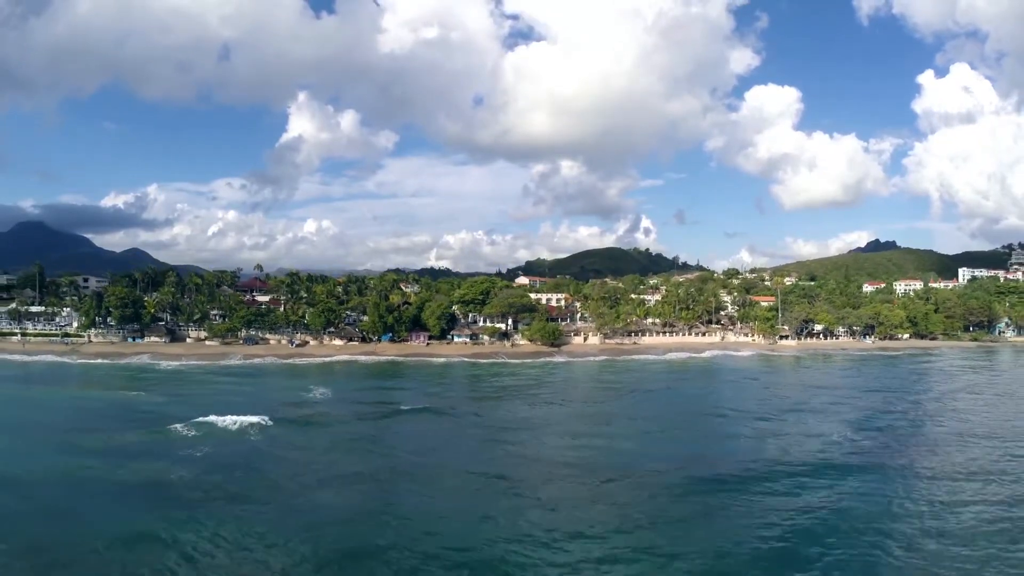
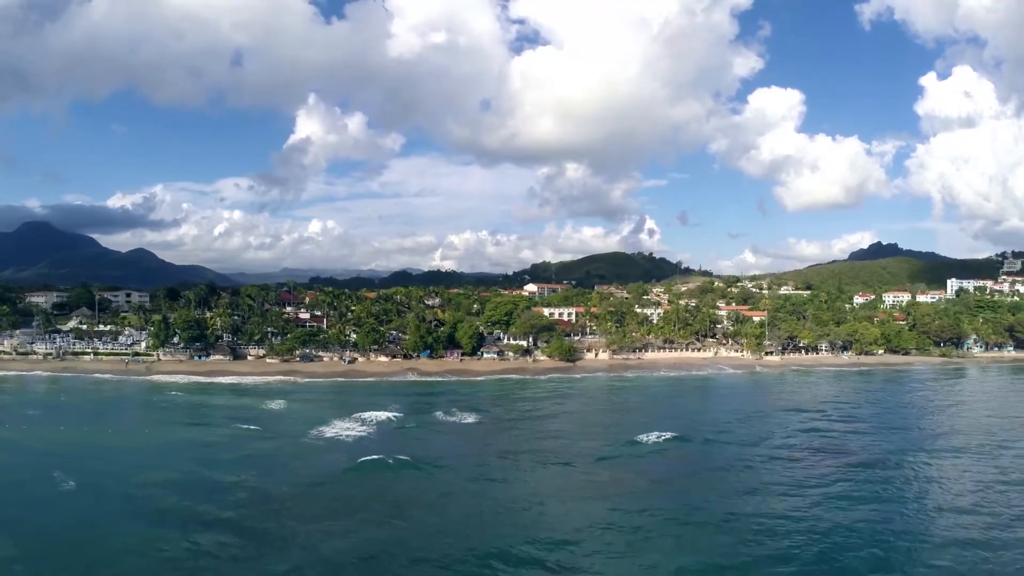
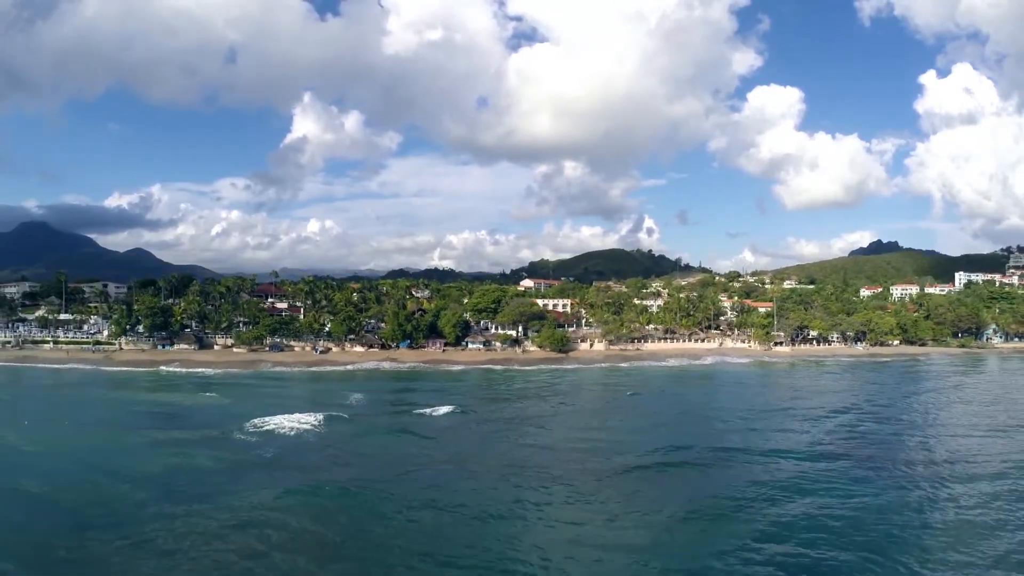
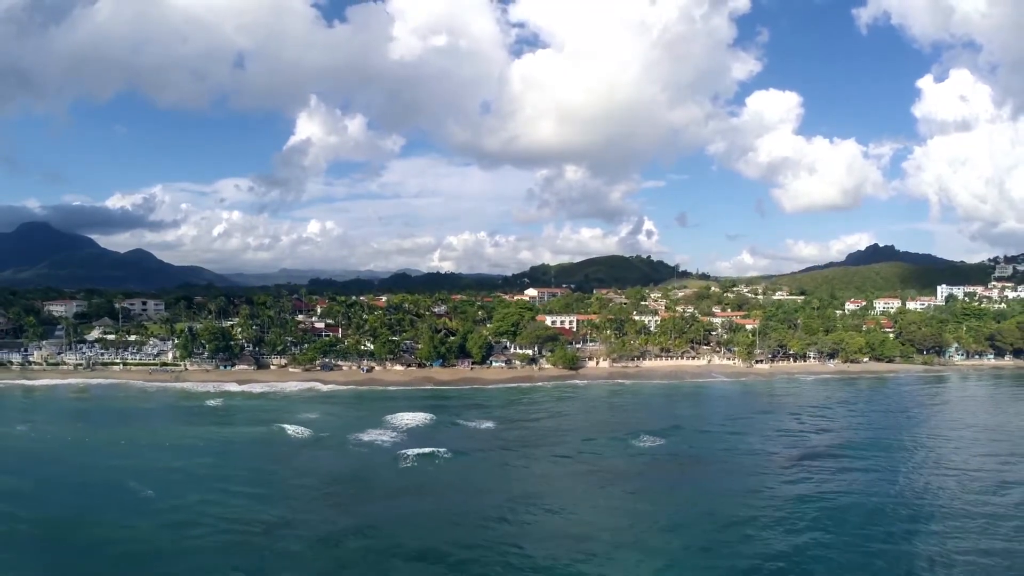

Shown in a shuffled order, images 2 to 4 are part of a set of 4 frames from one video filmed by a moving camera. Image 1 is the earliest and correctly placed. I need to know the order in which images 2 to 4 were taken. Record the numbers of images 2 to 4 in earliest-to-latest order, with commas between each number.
3, 2, 4
